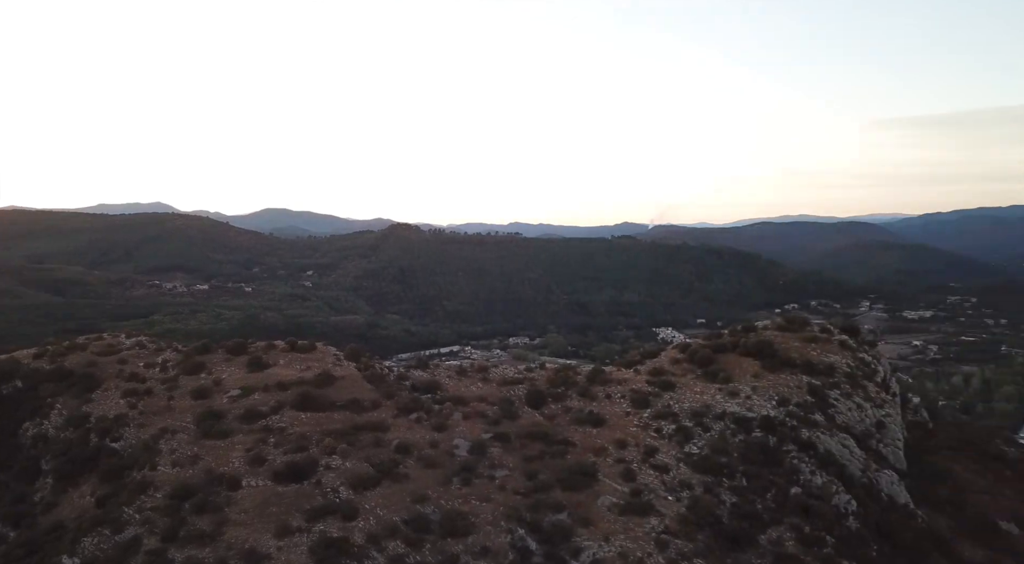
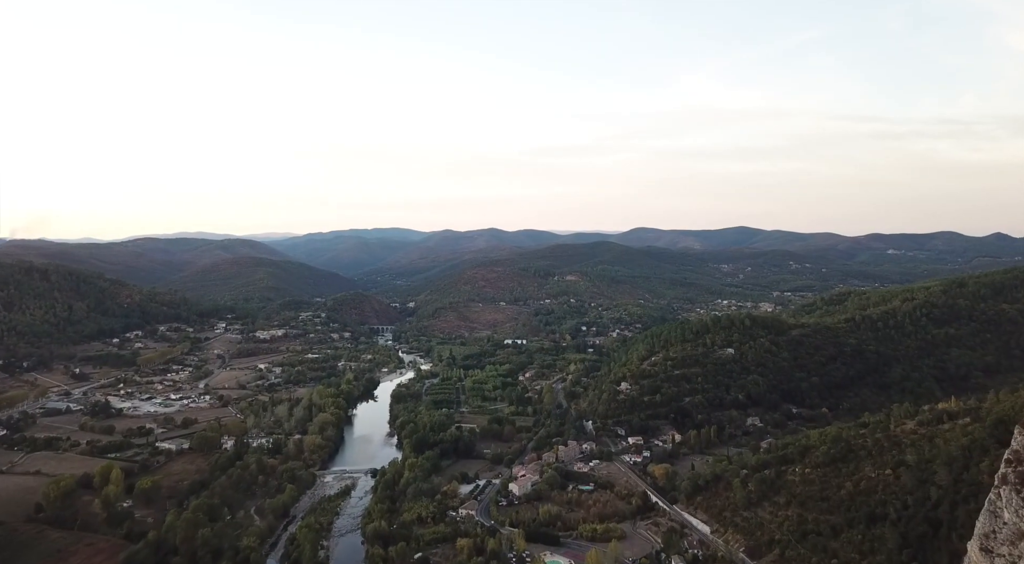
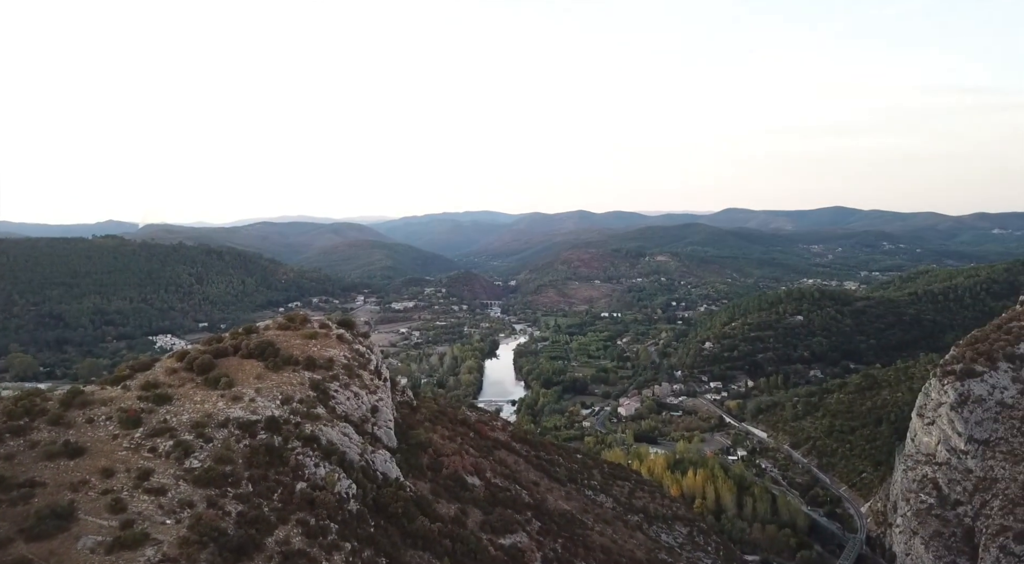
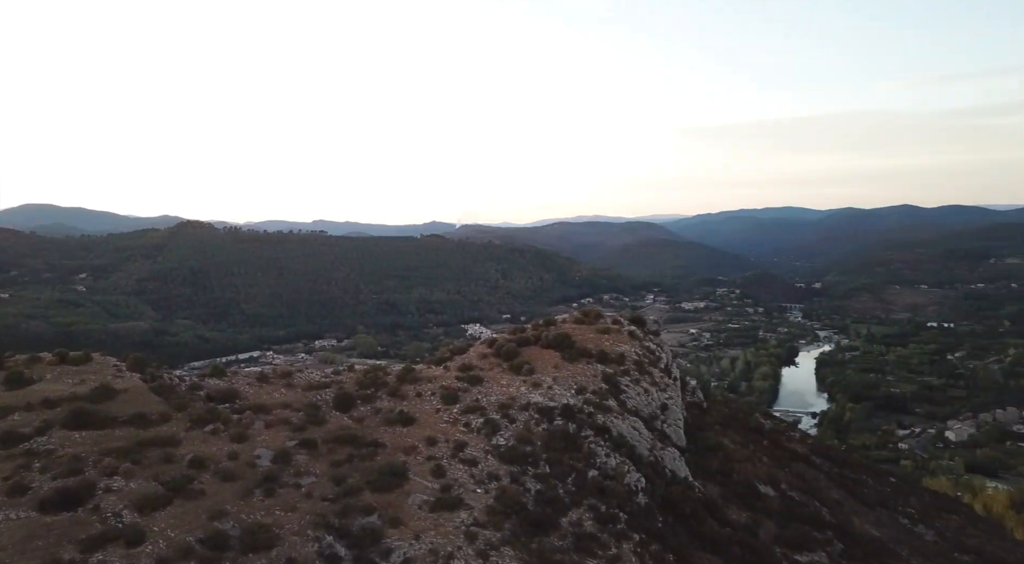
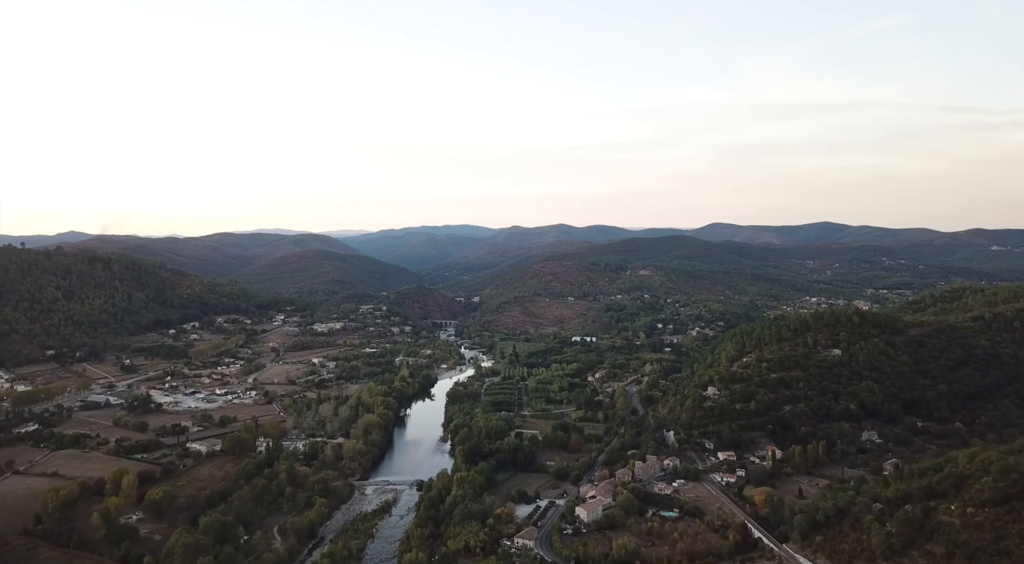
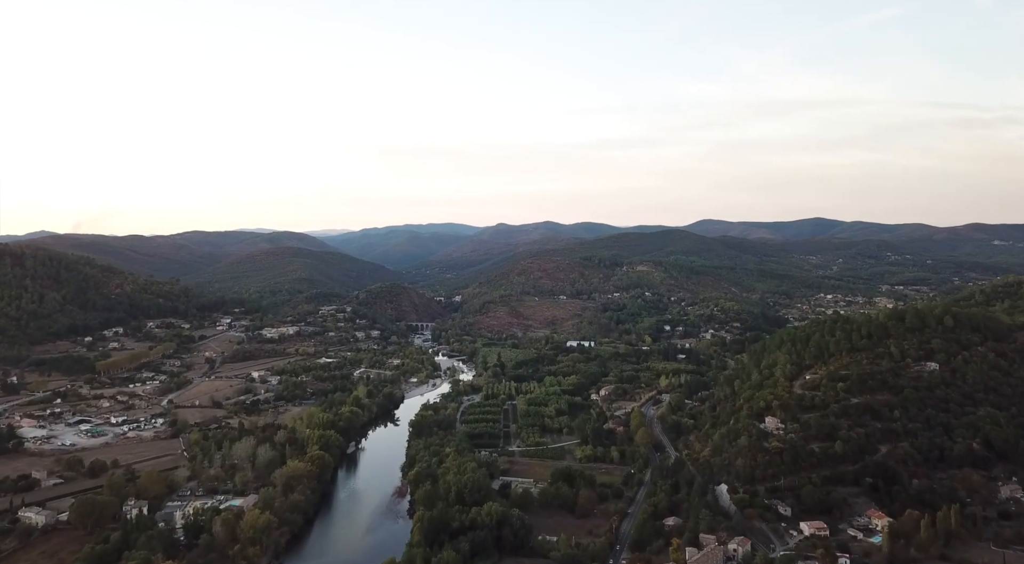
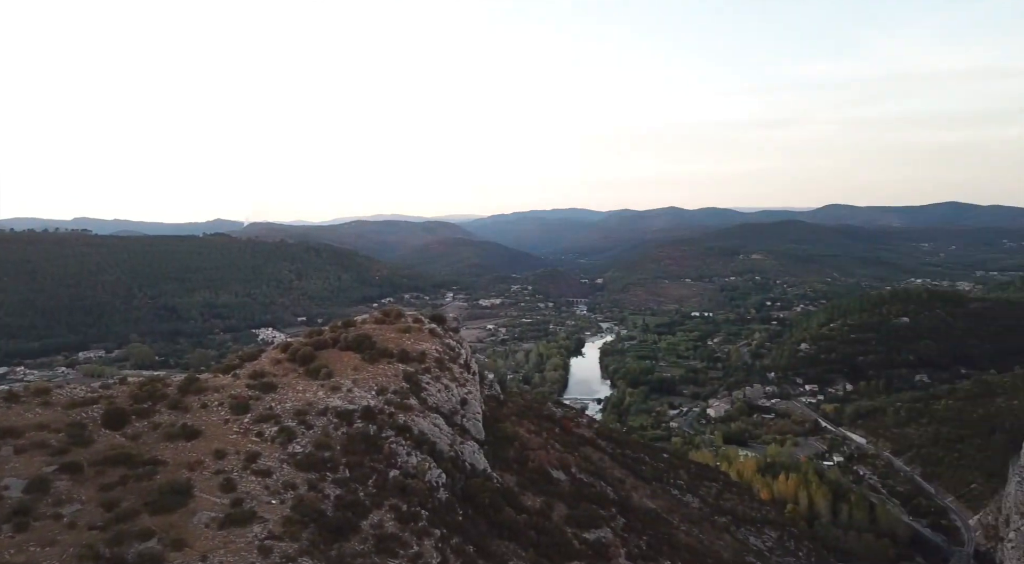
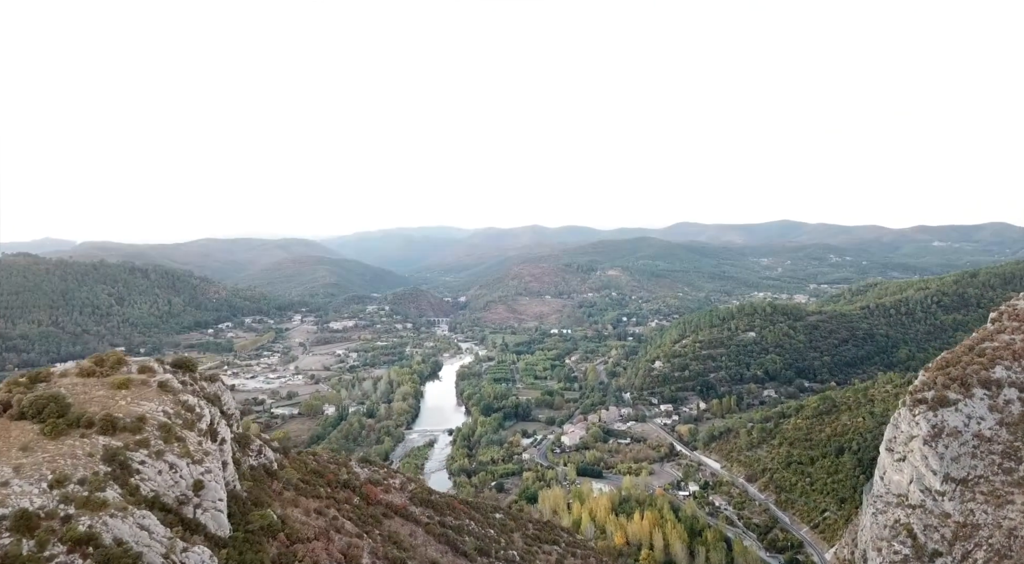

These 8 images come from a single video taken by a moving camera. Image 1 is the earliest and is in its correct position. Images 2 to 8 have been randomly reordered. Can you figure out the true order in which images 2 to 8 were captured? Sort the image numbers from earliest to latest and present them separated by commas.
4, 7, 3, 8, 2, 5, 6
